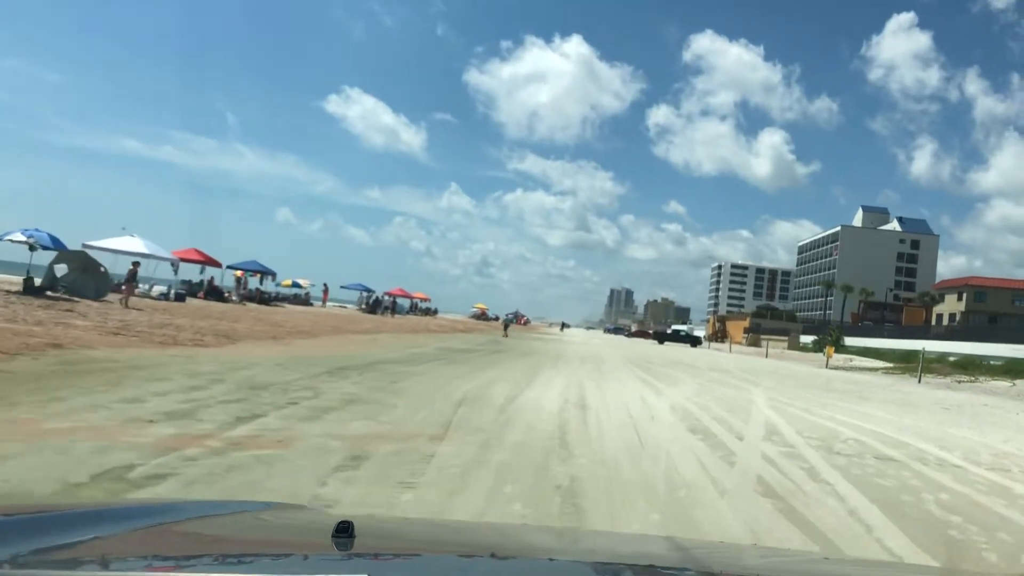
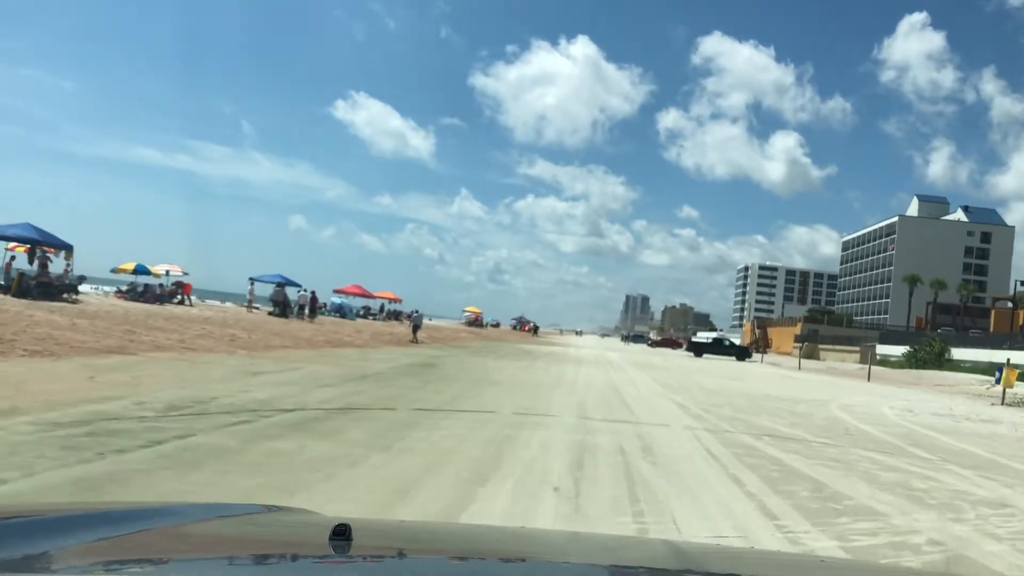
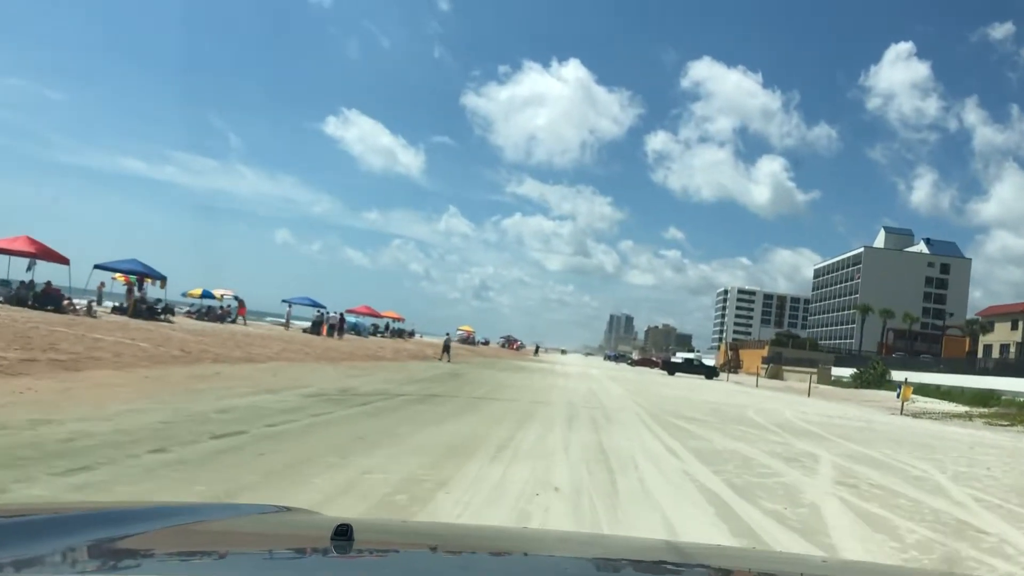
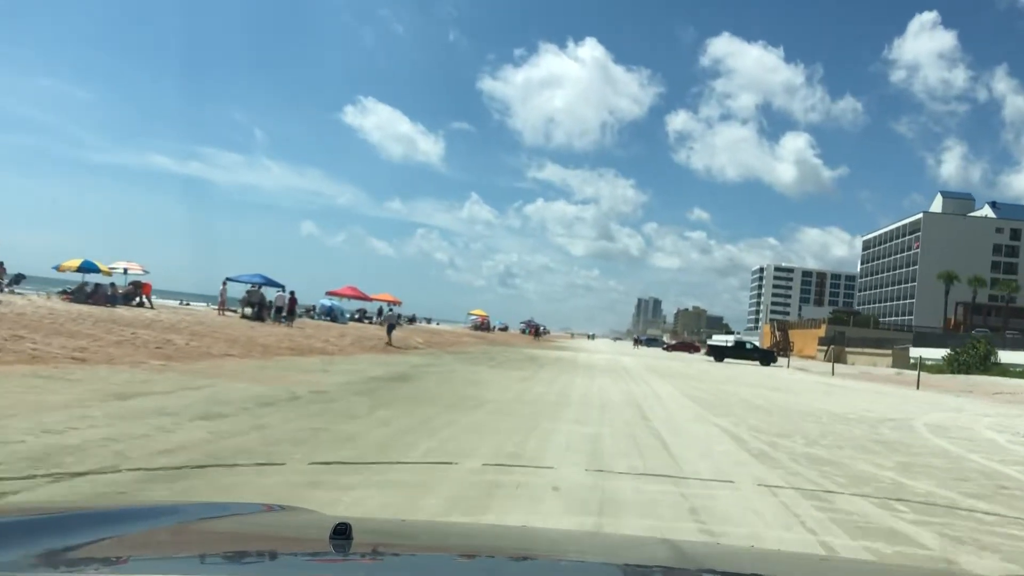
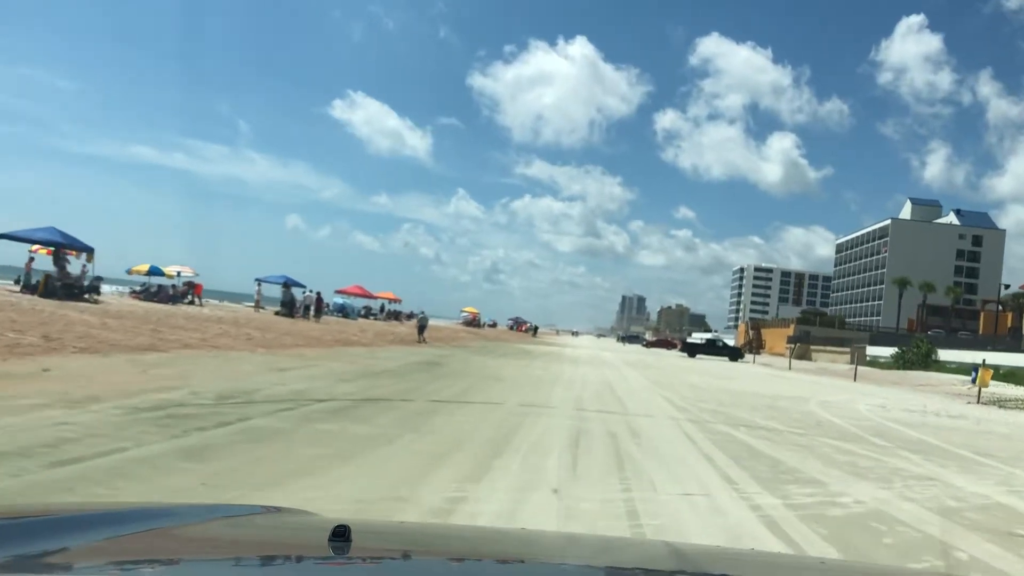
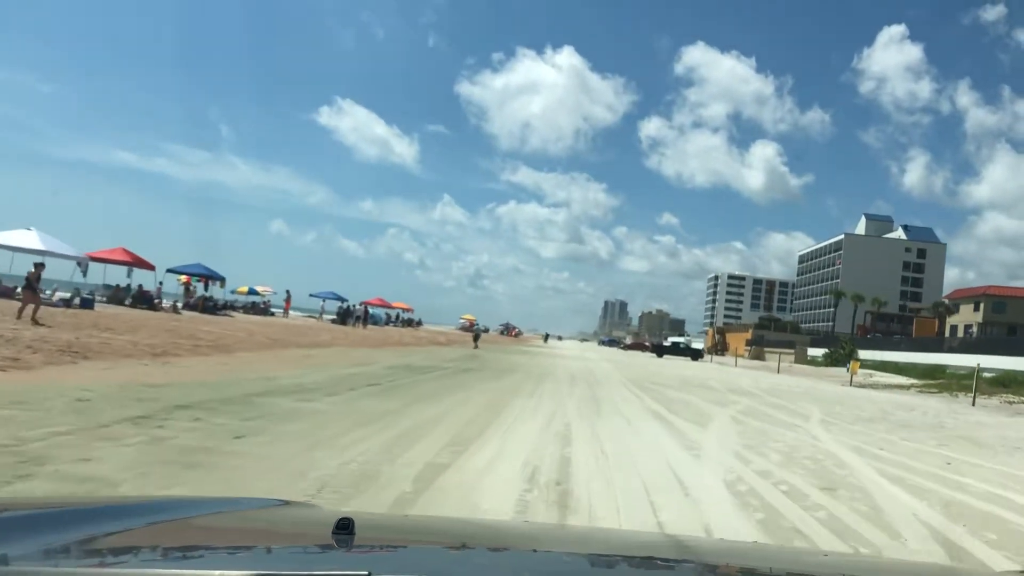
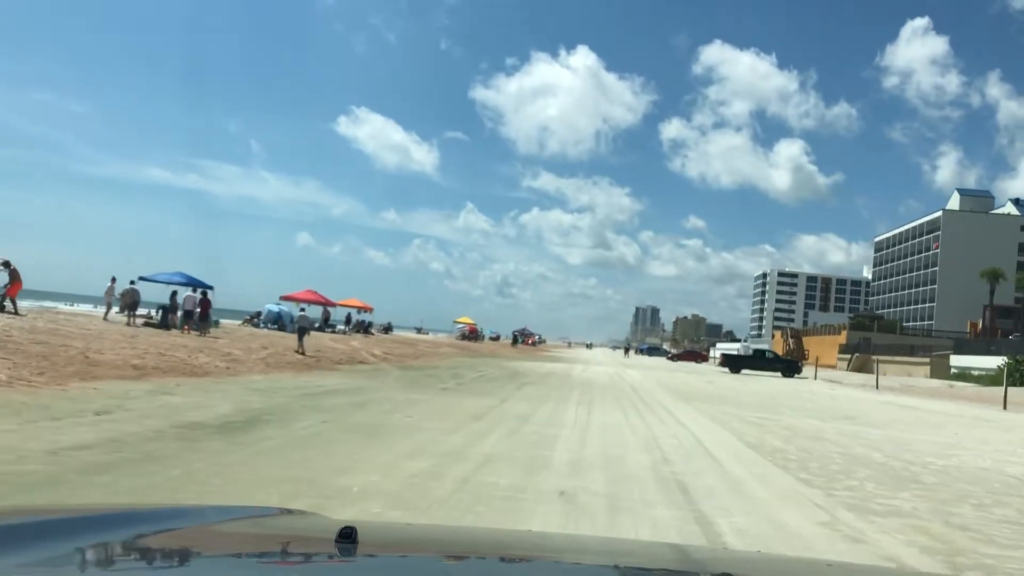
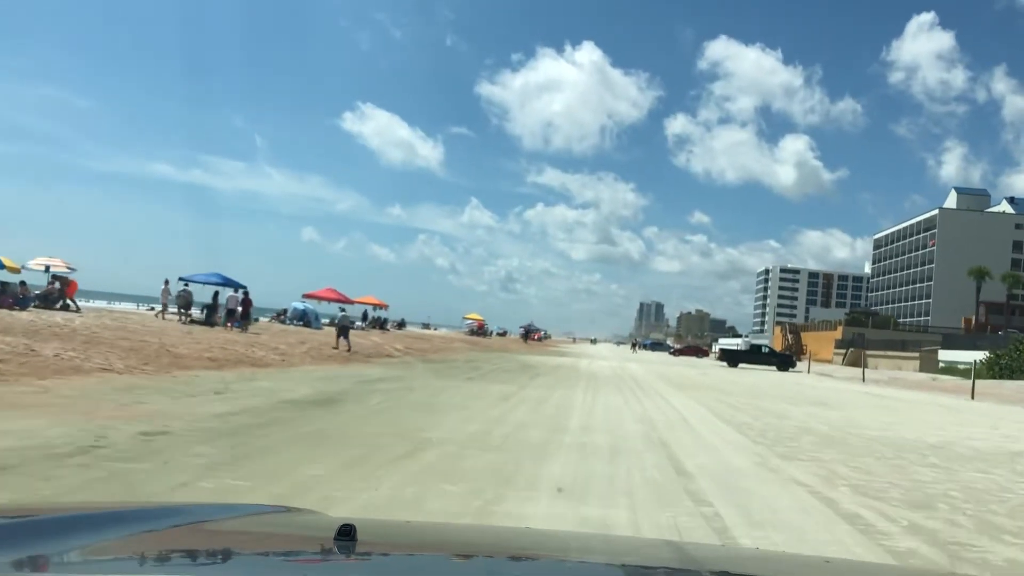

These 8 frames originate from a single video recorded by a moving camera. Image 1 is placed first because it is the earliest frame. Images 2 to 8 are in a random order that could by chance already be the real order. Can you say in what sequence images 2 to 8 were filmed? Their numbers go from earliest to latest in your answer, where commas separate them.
6, 3, 5, 2, 4, 8, 7
